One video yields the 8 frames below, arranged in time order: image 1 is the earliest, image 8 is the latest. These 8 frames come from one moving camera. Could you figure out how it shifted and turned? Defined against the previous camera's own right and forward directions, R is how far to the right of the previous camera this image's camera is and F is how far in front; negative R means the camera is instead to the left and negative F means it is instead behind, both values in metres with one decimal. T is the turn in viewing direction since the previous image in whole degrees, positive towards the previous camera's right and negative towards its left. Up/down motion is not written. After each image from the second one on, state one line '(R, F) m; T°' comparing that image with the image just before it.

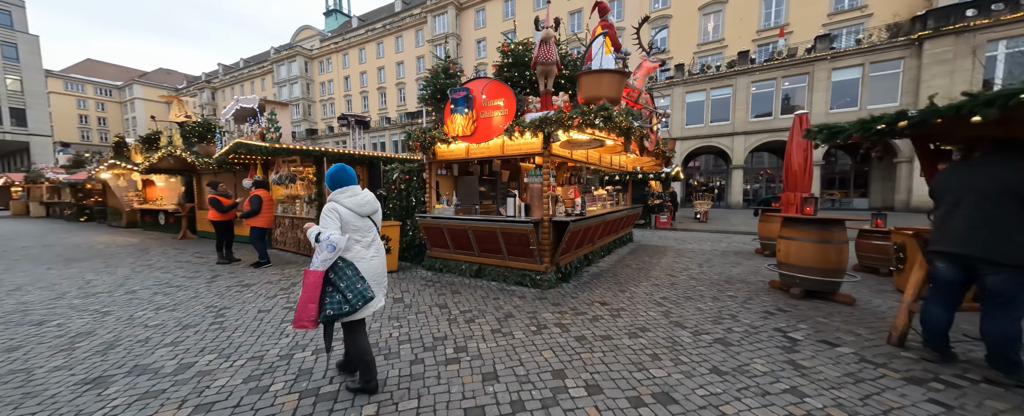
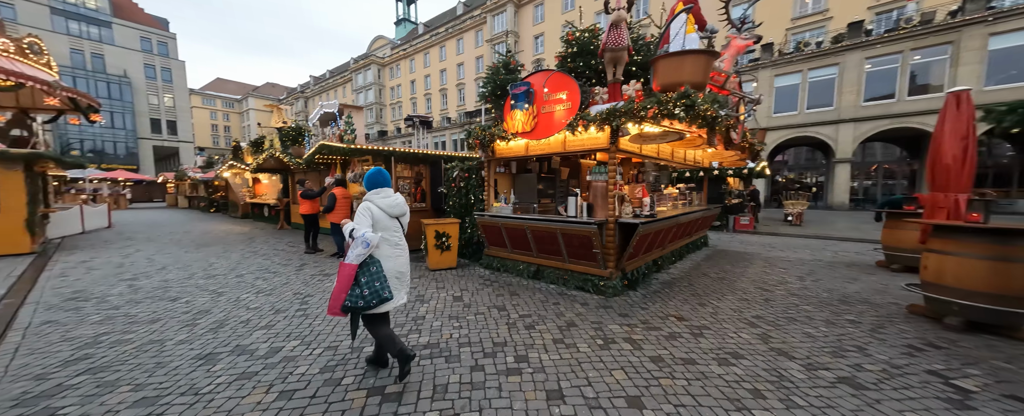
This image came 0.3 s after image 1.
(-0.1, +0.2) m; -9°
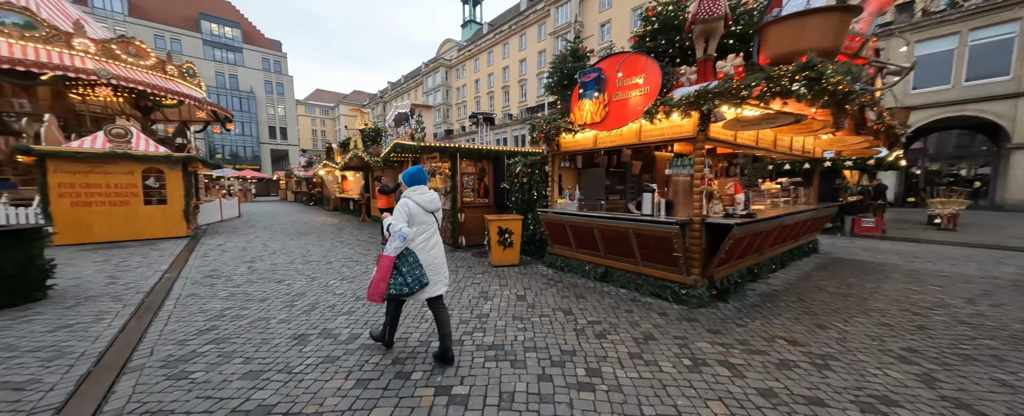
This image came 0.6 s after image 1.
(-0.1, +0.2) m; -10°
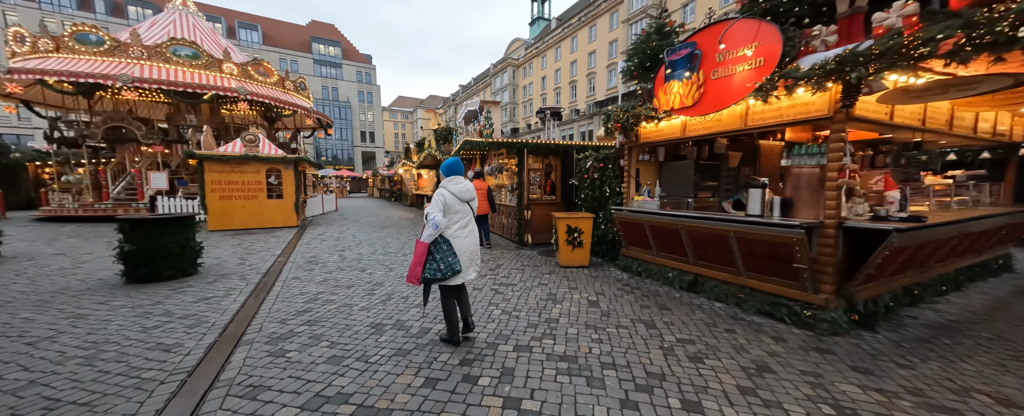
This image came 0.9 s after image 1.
(-0.1, +0.2) m; -11°
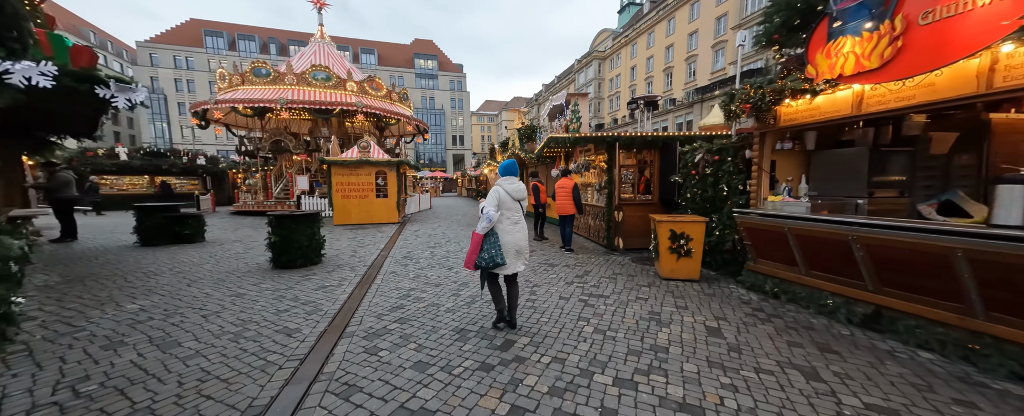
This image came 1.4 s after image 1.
(-0.1, +0.4) m; -14°
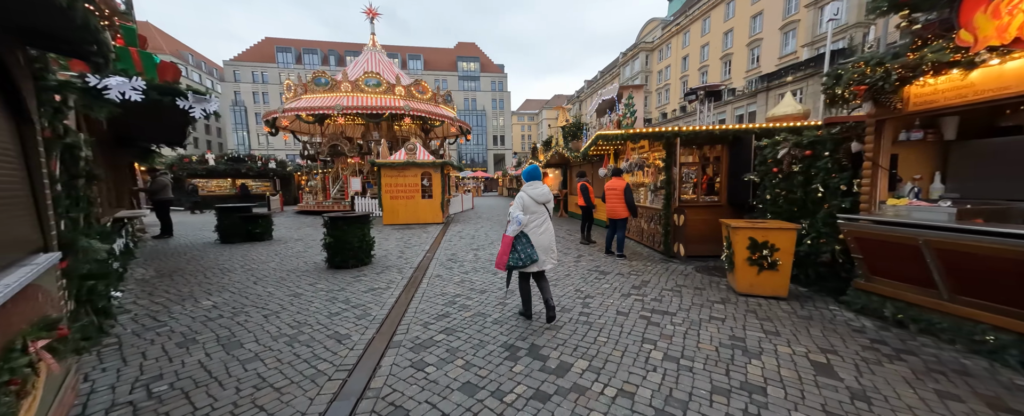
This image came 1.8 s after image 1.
(-0.1, +0.3) m; -7°
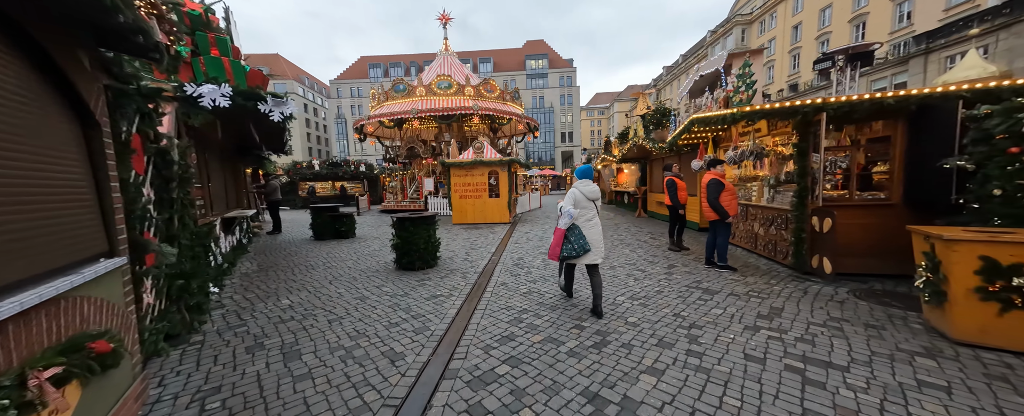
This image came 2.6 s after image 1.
(-0.1, +0.7) m; -12°
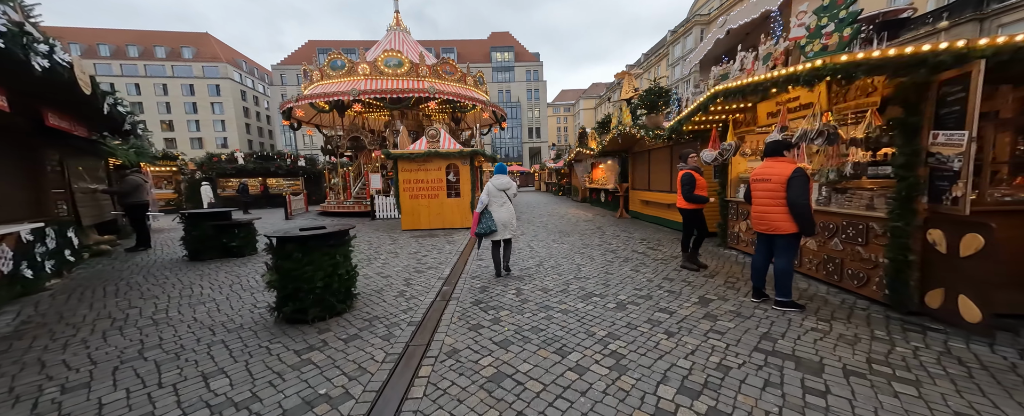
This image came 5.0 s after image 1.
(+0.1, +2.1) m; +6°
